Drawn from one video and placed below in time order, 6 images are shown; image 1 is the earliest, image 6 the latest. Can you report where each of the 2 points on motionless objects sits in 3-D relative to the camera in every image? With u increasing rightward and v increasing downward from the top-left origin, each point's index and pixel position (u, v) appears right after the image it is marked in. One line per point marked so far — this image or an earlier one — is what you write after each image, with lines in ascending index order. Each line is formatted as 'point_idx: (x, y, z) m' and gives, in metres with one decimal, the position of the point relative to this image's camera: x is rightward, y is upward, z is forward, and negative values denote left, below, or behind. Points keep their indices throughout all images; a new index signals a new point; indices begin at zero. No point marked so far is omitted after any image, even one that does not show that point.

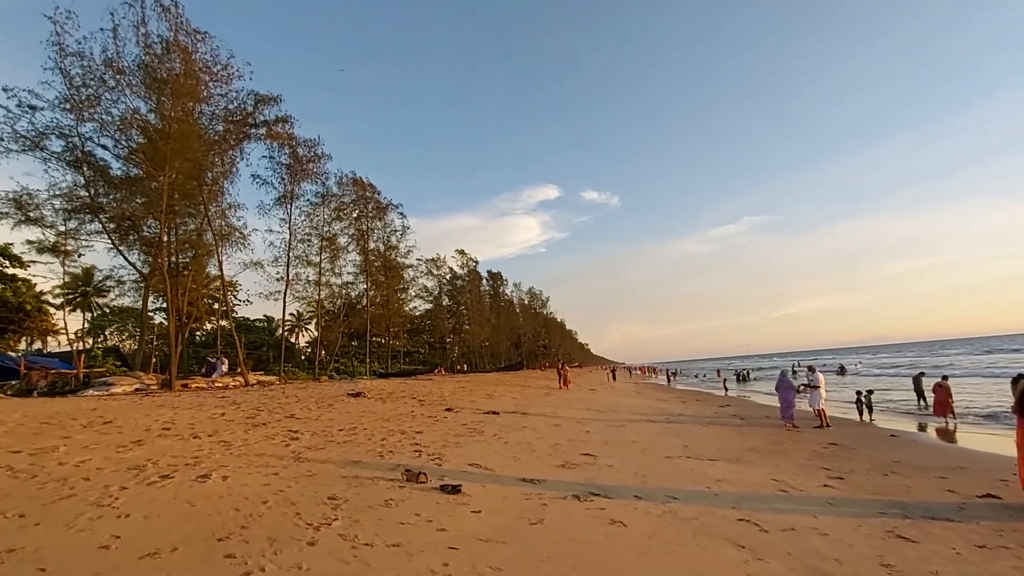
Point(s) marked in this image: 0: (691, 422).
0: (+6.8, -5.1, +19.4) m
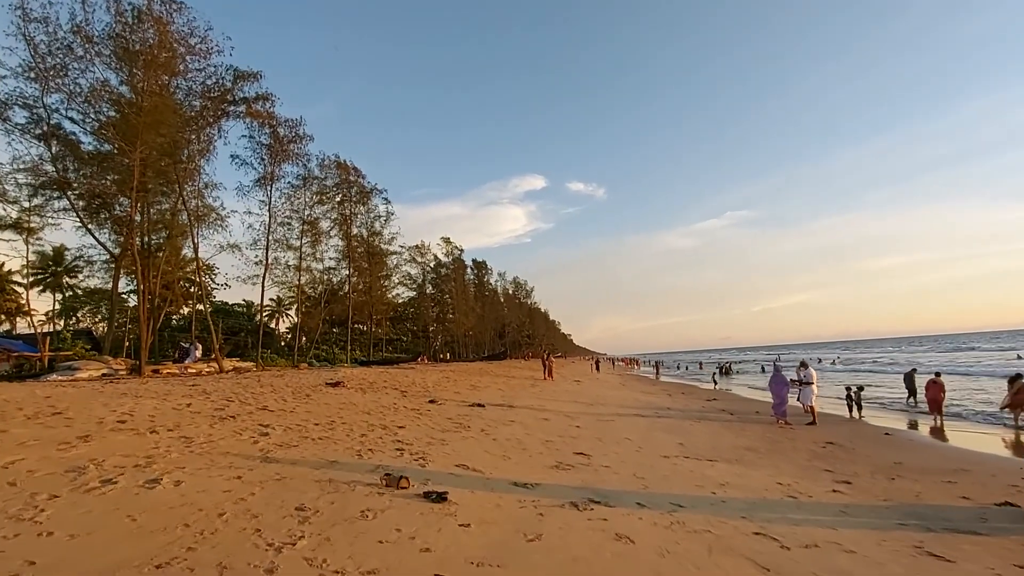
0: (+6.3, -4.8, +18.9) m
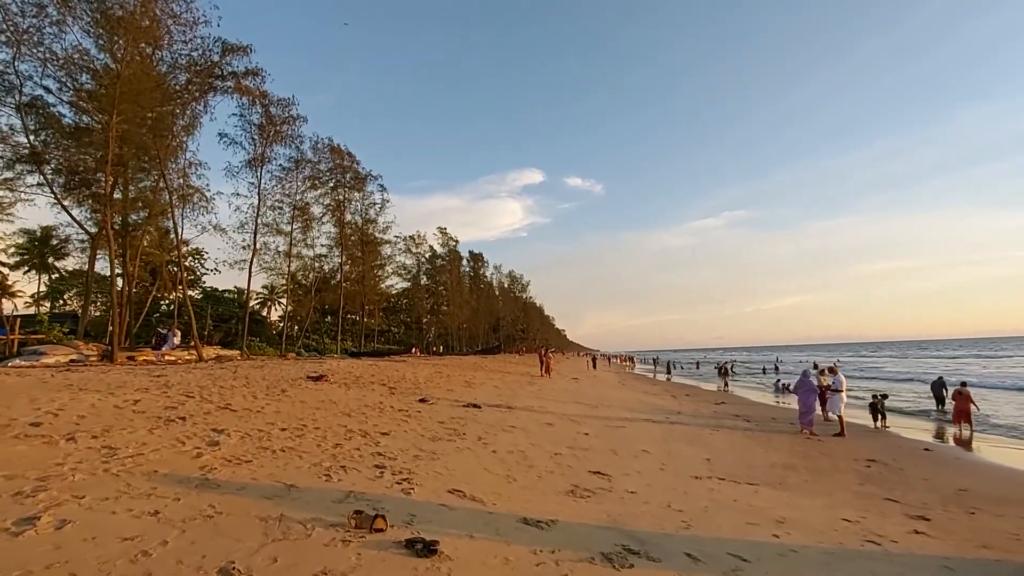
0: (+6.2, -4.6, +17.4) m
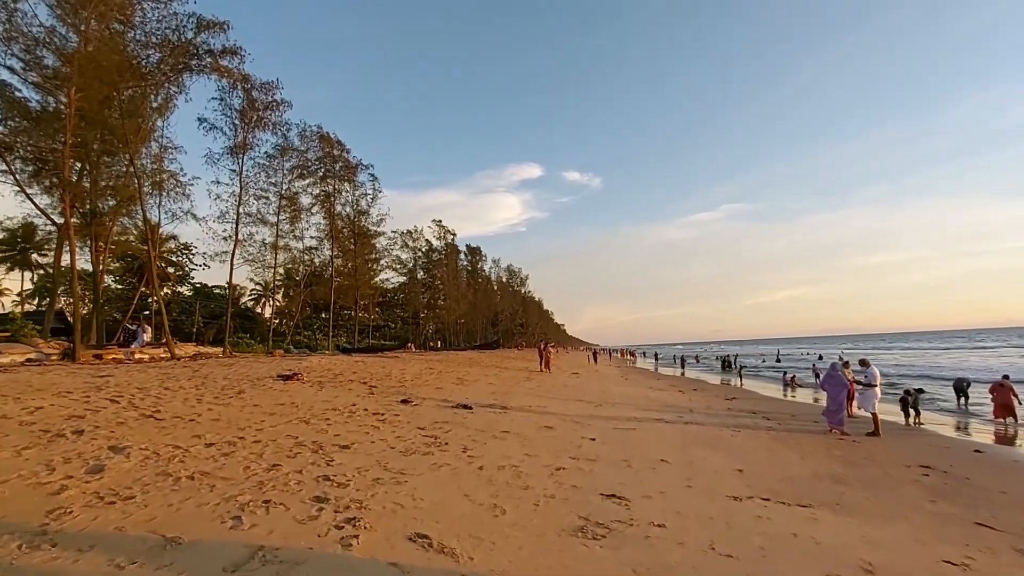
0: (+6.1, -4.1, +15.5) m
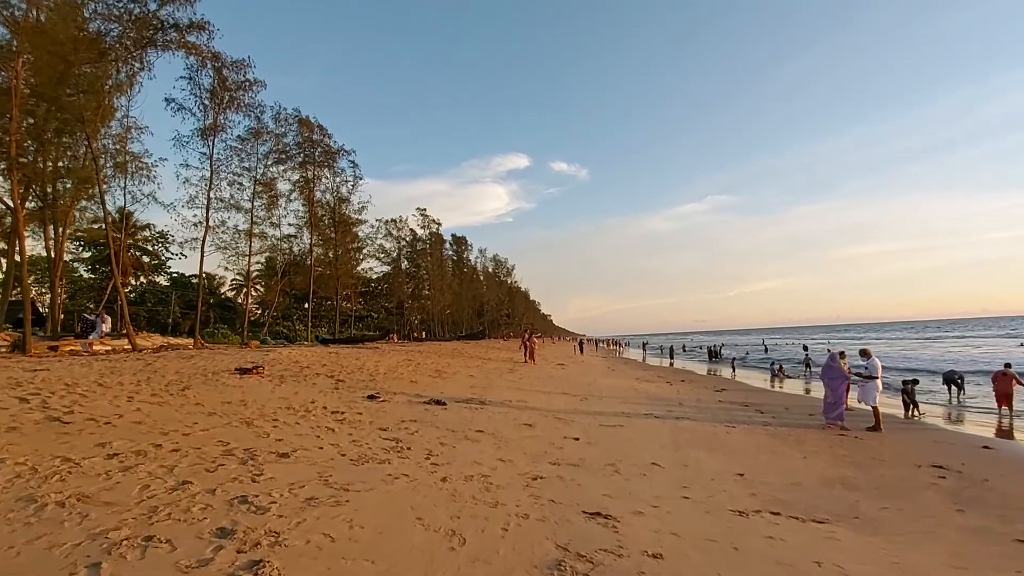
0: (+5.5, -3.7, +14.6) m
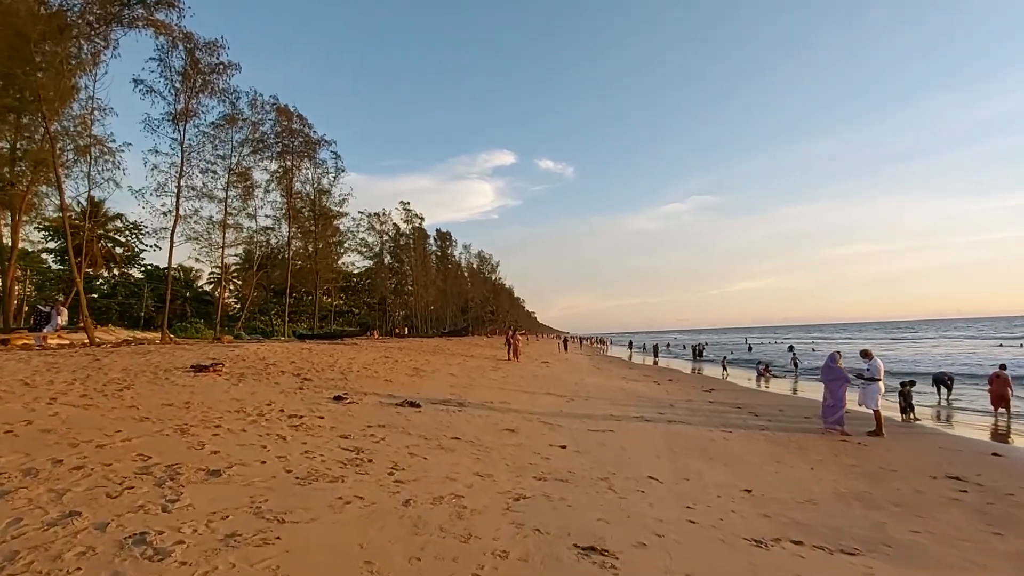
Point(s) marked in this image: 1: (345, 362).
0: (+4.9, -3.6, +13.7) m
1: (-5.9, -2.6, +18.1) m
